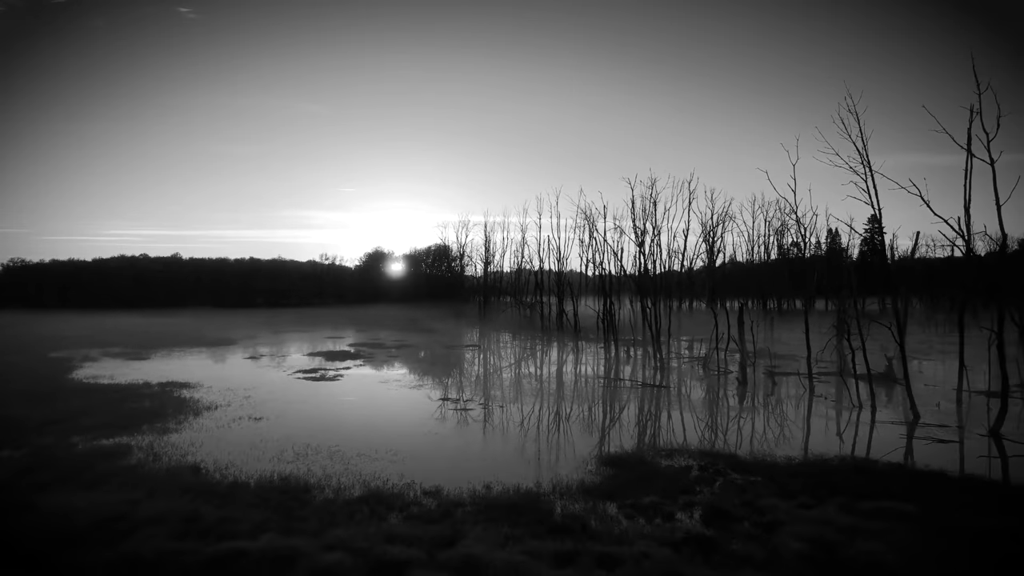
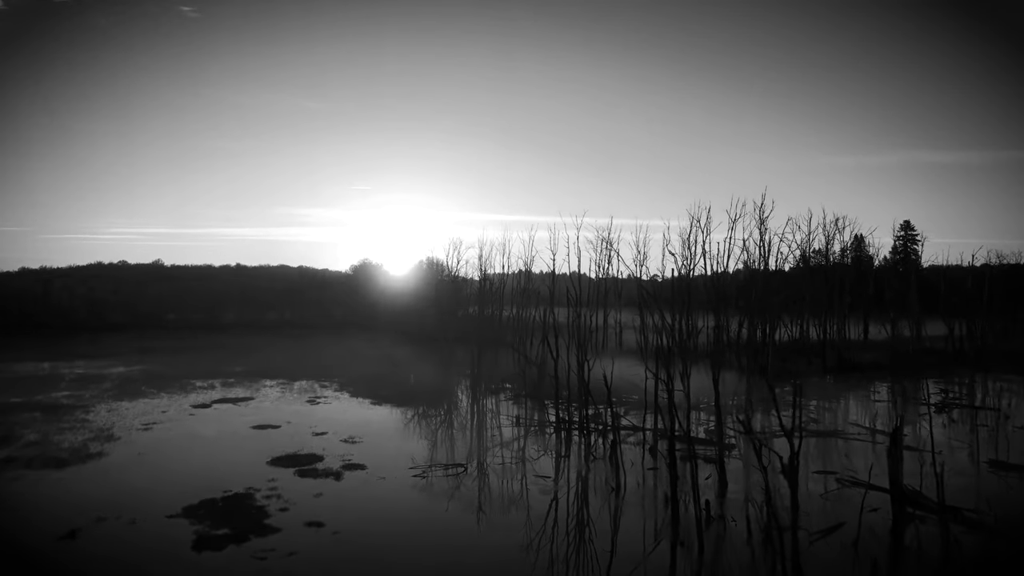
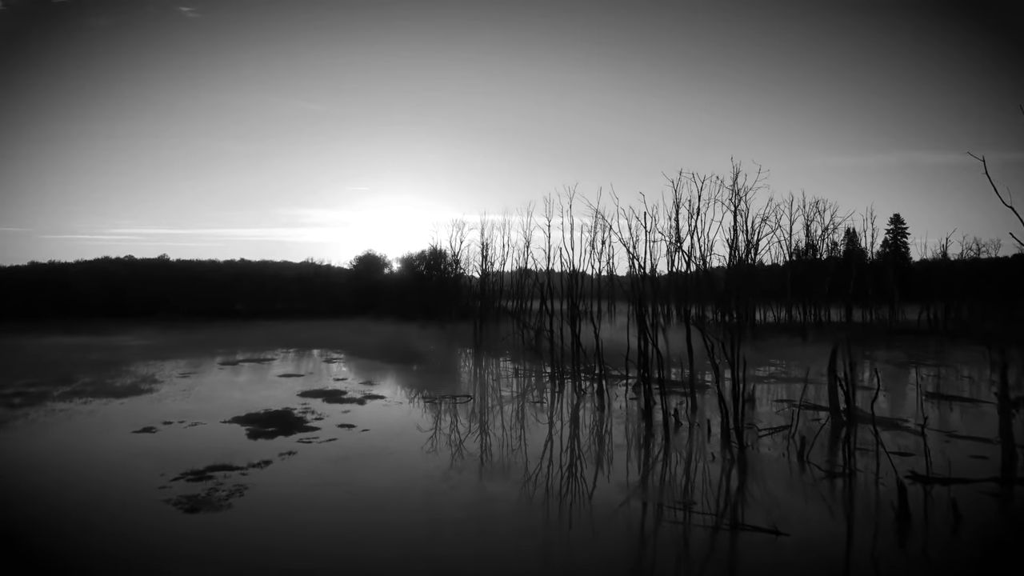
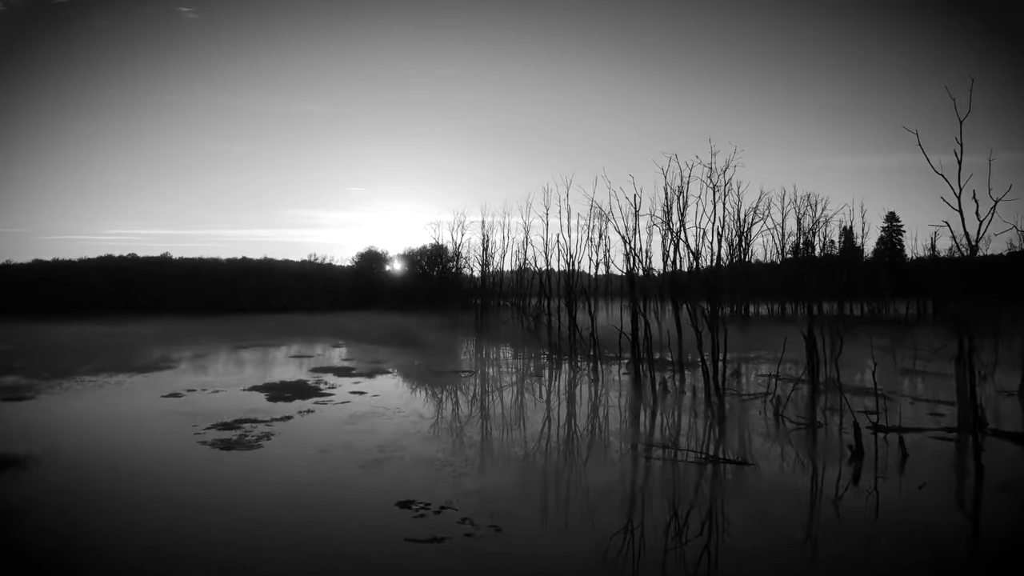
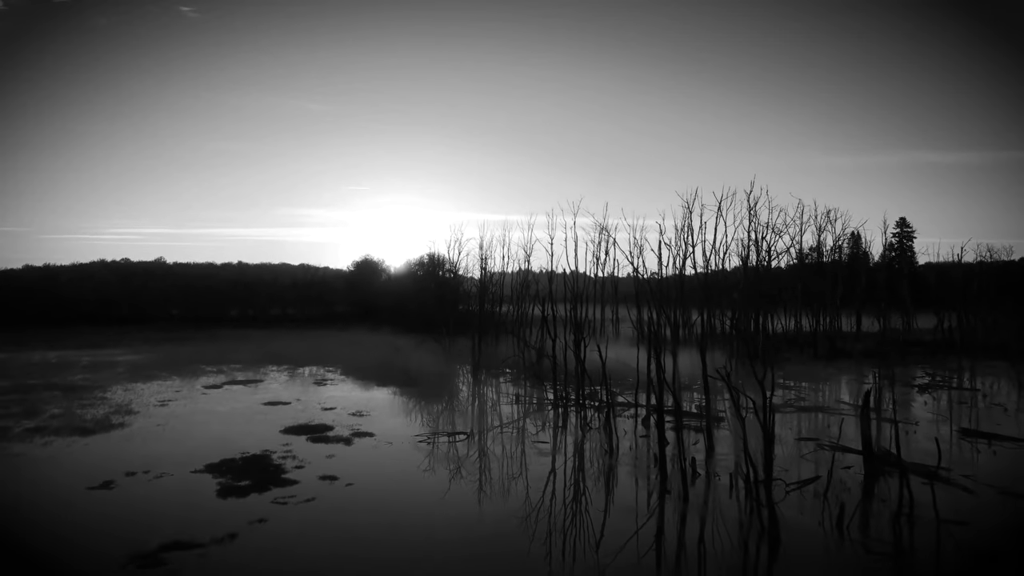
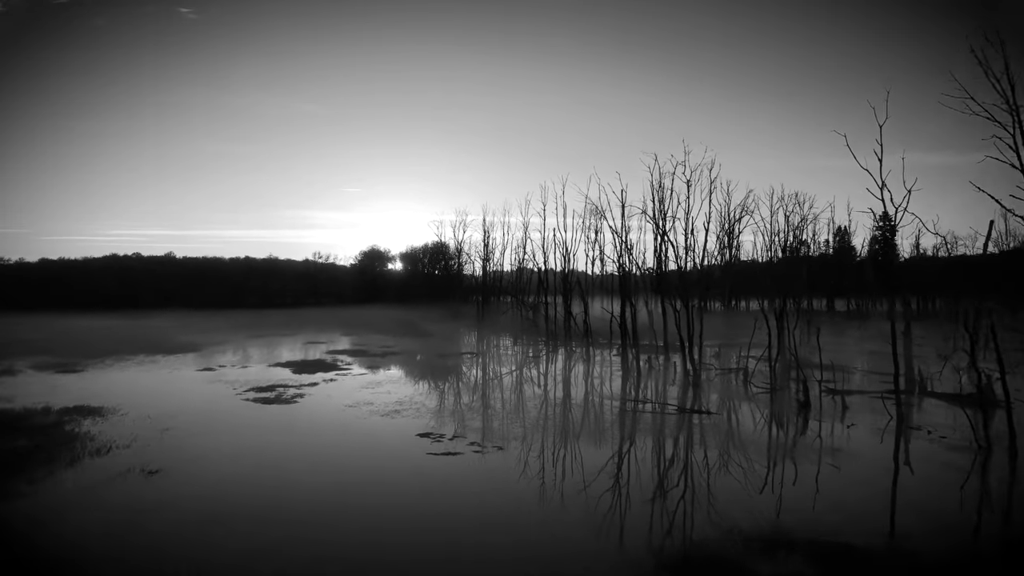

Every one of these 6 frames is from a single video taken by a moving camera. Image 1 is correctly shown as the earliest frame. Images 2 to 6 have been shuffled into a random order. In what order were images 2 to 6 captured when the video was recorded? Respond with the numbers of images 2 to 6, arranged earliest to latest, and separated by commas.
6, 4, 3, 5, 2
